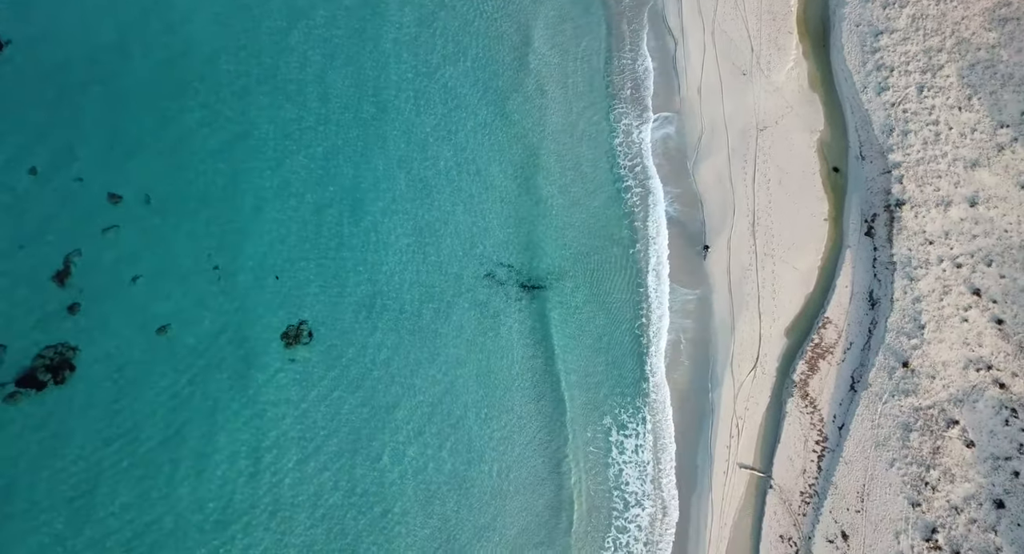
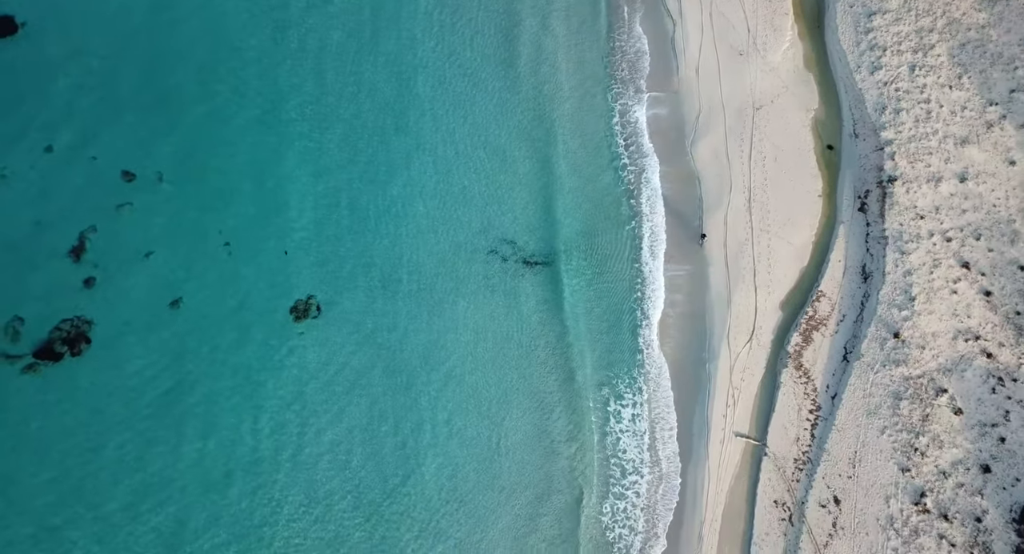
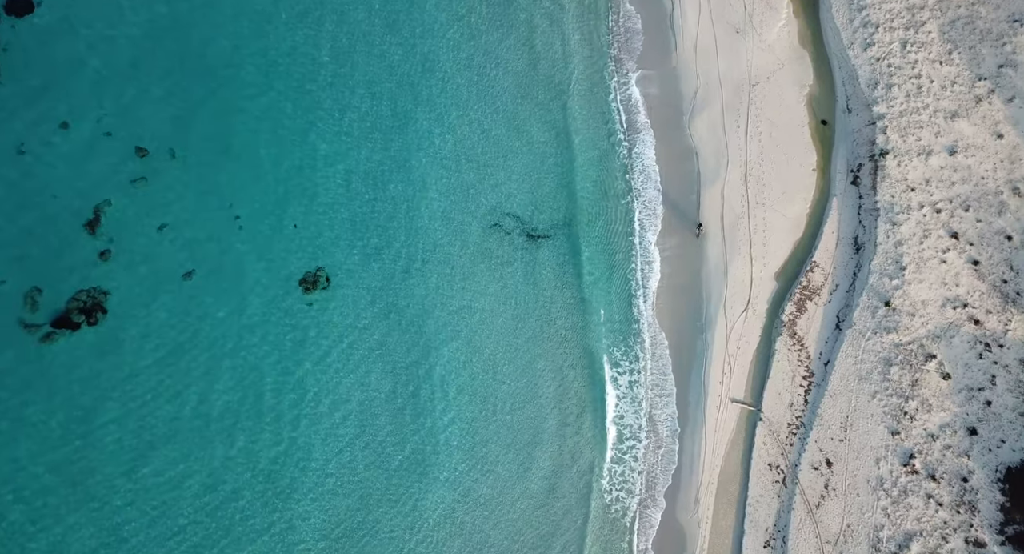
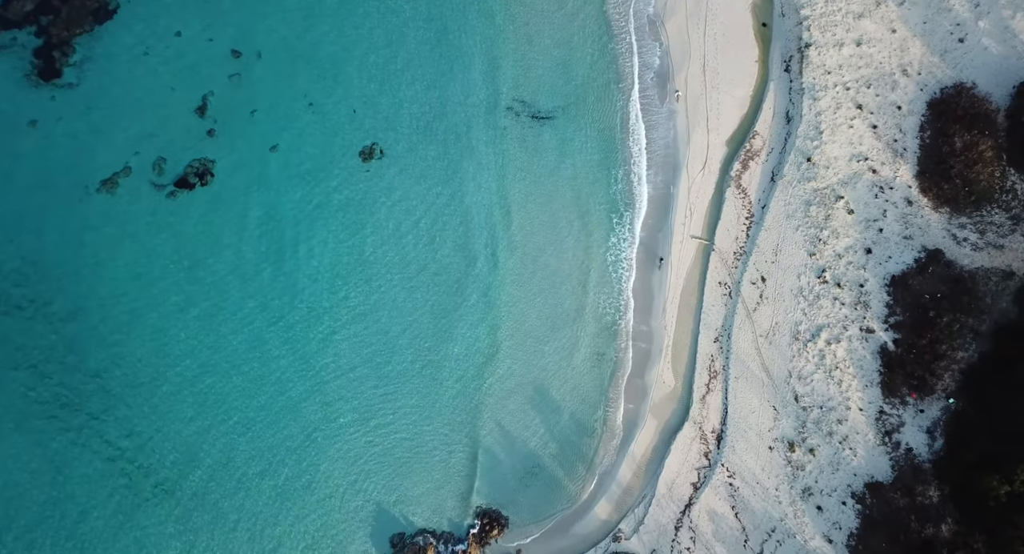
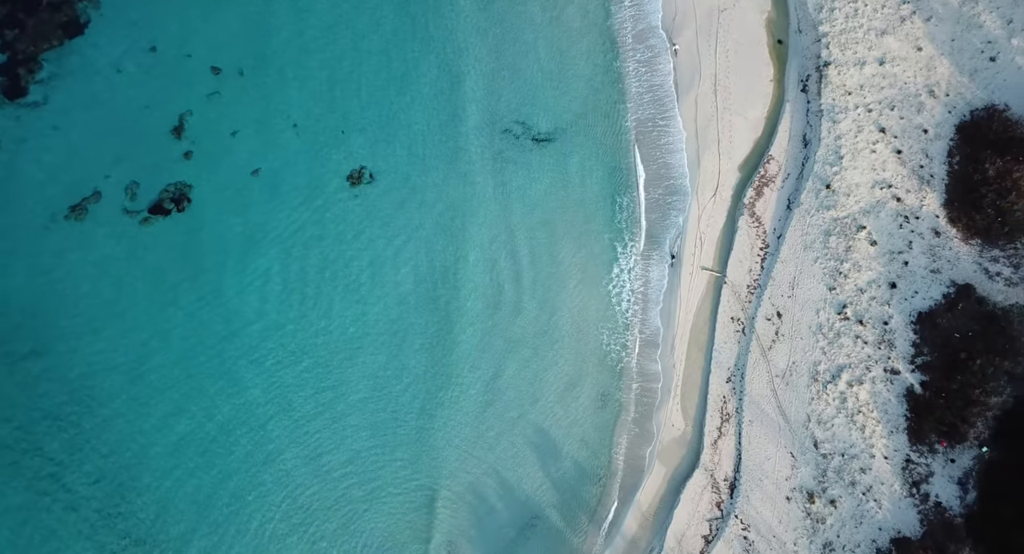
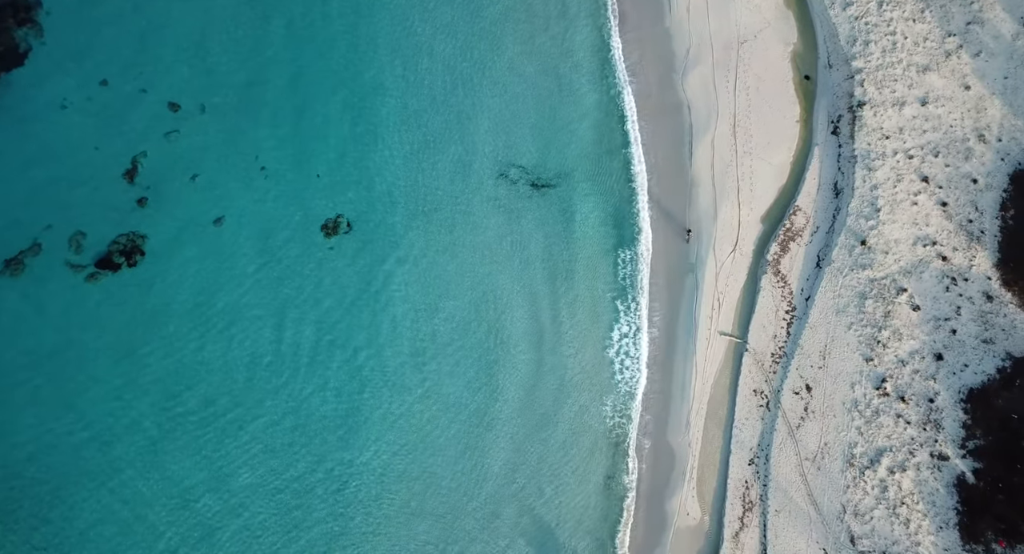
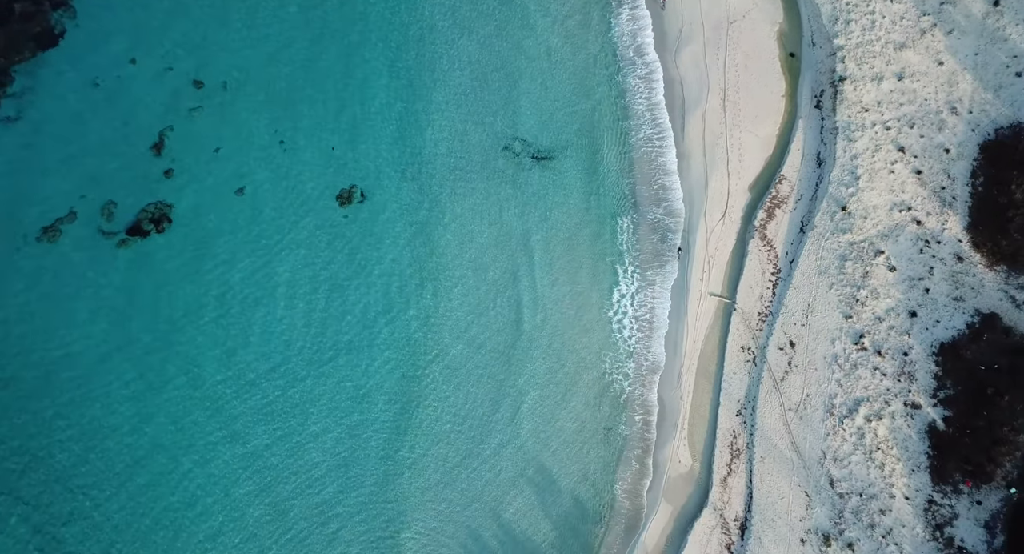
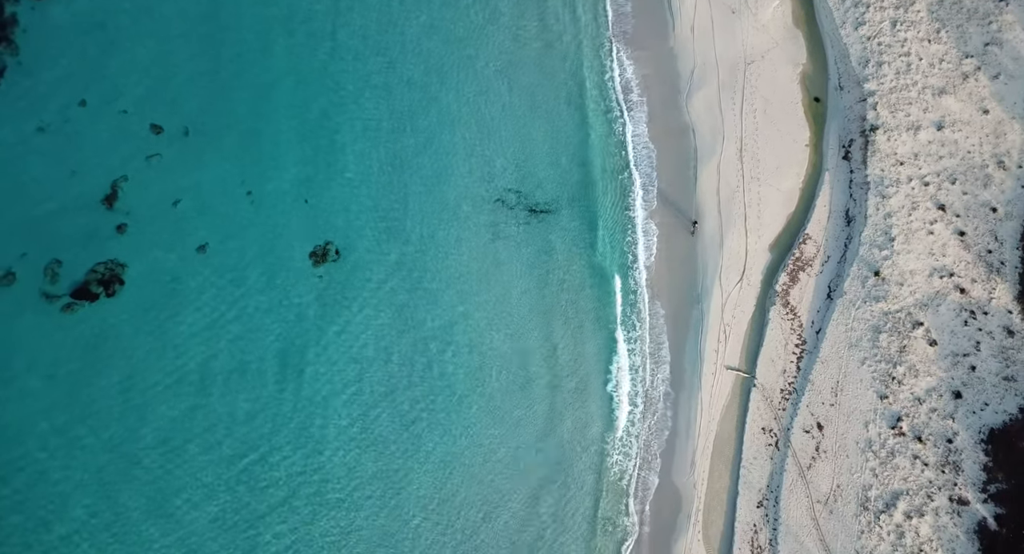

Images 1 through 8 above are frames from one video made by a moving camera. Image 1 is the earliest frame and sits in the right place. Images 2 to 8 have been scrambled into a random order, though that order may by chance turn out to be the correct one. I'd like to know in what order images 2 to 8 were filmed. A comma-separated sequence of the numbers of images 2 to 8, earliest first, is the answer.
2, 3, 8, 6, 7, 5, 4
